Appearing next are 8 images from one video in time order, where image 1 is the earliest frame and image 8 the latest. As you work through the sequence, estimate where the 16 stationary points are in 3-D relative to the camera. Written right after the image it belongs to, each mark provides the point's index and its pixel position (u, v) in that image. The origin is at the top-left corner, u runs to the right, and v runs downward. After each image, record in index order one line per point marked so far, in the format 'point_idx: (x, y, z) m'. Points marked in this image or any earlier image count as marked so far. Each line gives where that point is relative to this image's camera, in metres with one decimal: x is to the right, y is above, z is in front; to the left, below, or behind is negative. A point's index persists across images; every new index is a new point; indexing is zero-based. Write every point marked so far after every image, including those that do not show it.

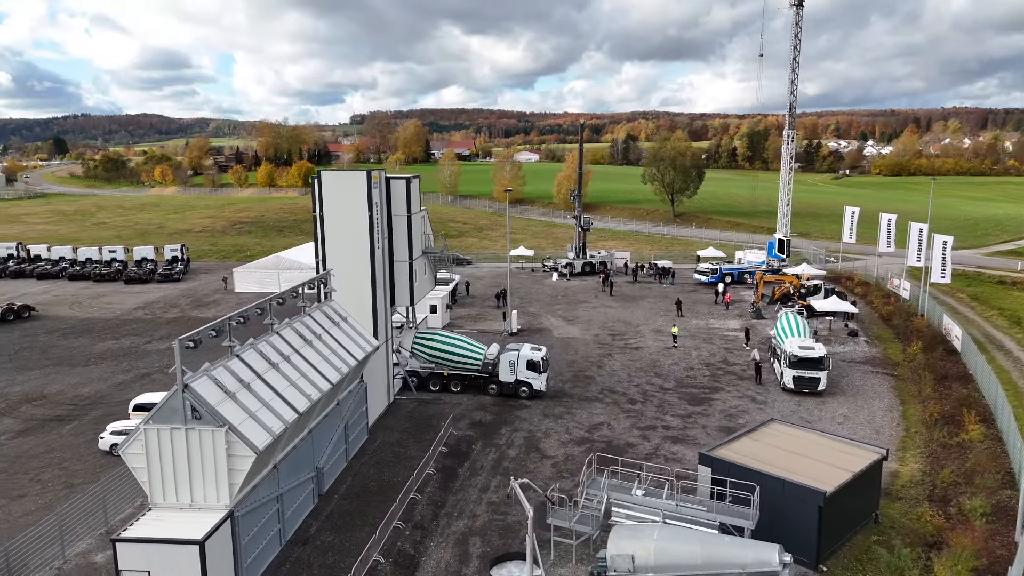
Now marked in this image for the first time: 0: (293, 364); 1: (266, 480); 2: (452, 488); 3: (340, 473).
0: (-5.3, -1.8, +17.2) m
1: (-5.2, -4.0, +15.3) m
2: (-1.6, -5.3, +19.3) m
3: (-4.7, -5.0, +19.8) m
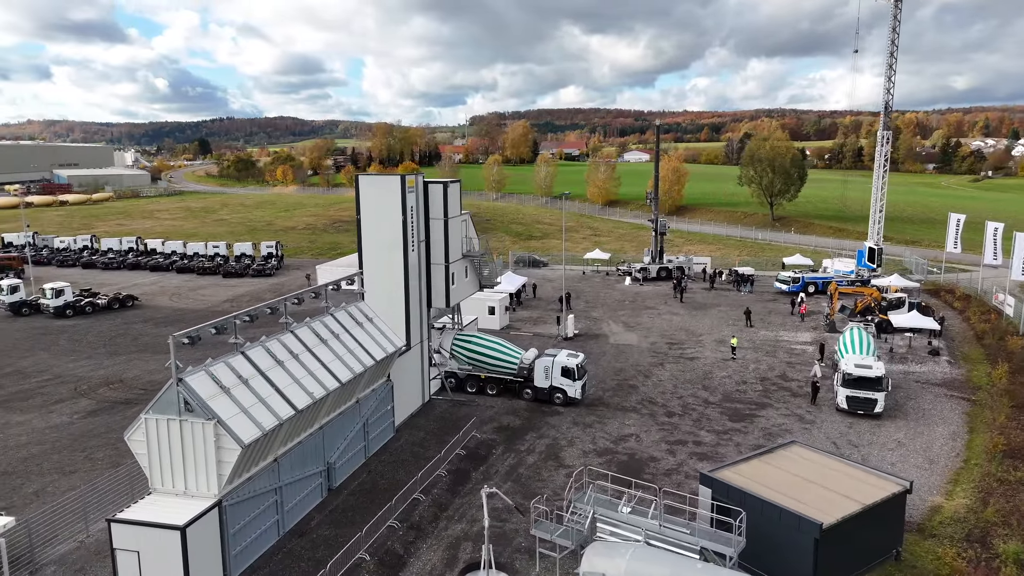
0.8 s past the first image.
0: (-5.3, -1.8, +17.9) m
1: (-5.5, -4.1, +16.1) m
2: (-1.4, -5.4, +19.4) m
3: (-4.4, -5.1, +20.4) m
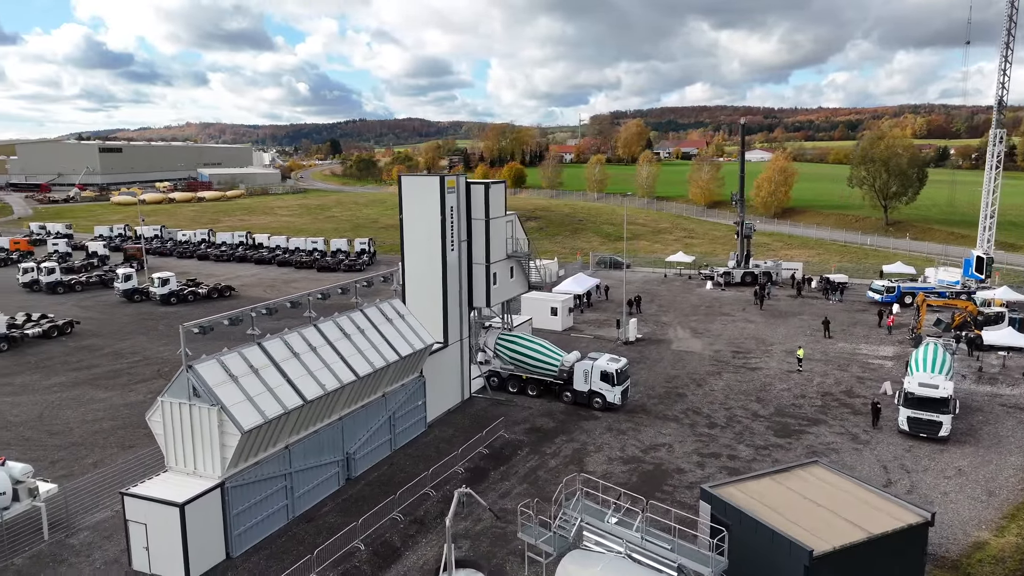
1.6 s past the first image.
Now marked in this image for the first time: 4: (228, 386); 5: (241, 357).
0: (-5.0, -1.7, +18.7) m
1: (-5.6, -4.0, +16.9) m
2: (-1.0, -5.4, +19.6) m
3: (-3.8, -5.0, +21.0) m
4: (-6.2, -2.1, +15.9) m
5: (-6.3, -1.6, +16.8) m
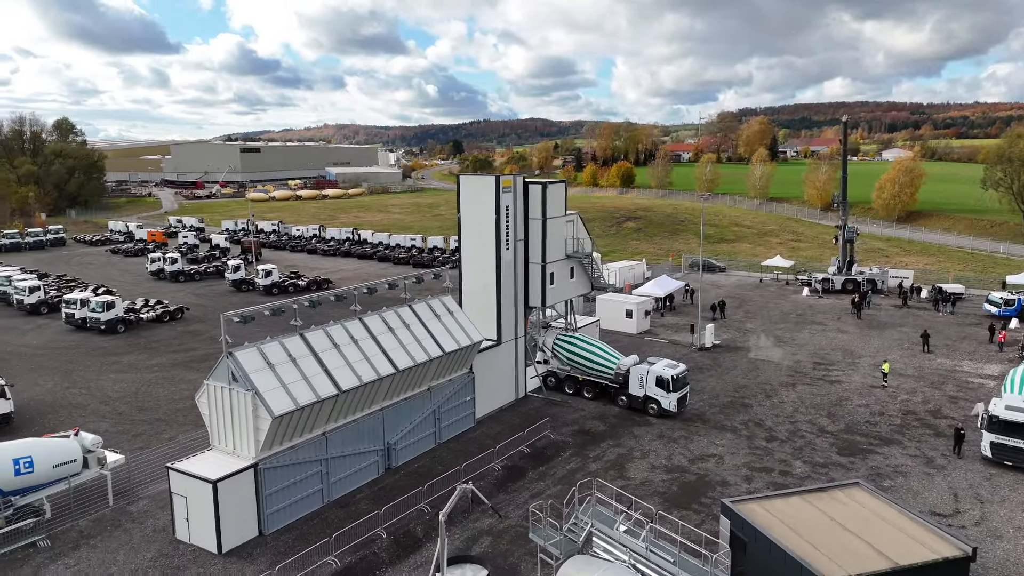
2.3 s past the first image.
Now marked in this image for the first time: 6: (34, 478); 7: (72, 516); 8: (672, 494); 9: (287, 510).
0: (-4.1, -1.6, +19.4) m
1: (-5.0, -3.8, +17.7) m
2: (-0.2, -5.4, +19.7) m
3: (-2.7, -4.9, +21.5) m
4: (-5.7, -2.0, +16.8) m
5: (-5.6, -1.4, +17.7) m
6: (-11.3, -4.5, +17.1) m
7: (-10.6, -5.5, +17.5) m
8: (+4.3, -5.5, +19.5) m
9: (-5.4, -5.3, +17.4) m
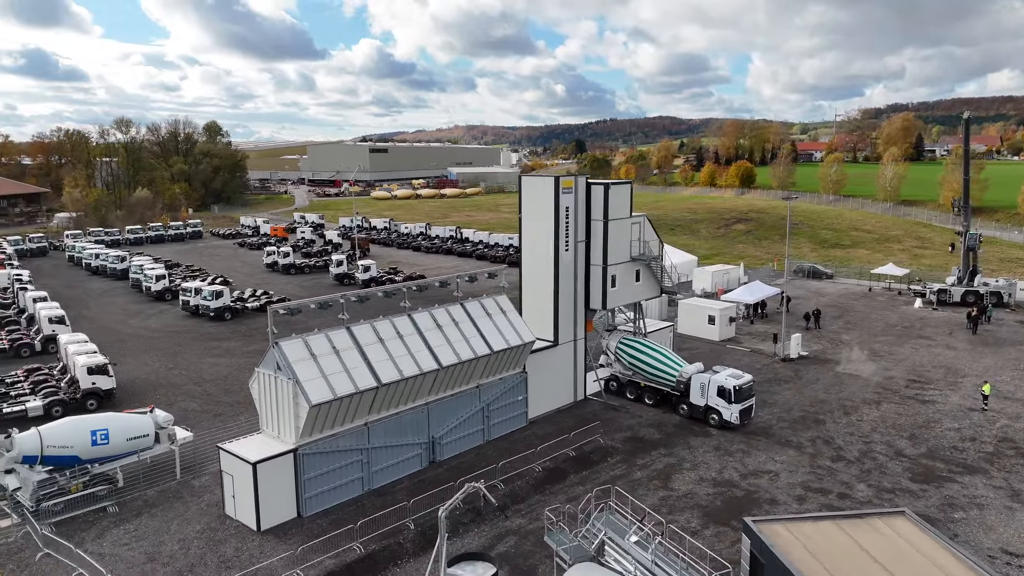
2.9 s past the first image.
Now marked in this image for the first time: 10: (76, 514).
0: (-3.0, -1.5, +20.0) m
1: (-4.2, -3.7, +18.5) m
2: (+0.9, -5.4, +19.6) m
3: (-1.3, -4.8, +21.9) m
4: (-5.0, -1.8, +17.7) m
5: (-4.8, -1.3, +18.6) m
6: (-10.5, -4.2, +19.0) m
7: (-9.8, -5.2, +19.2) m
8: (+5.2, -5.7, +18.7) m
9: (-4.7, -5.2, +18.2) m
10: (-10.6, -5.5, +17.7) m
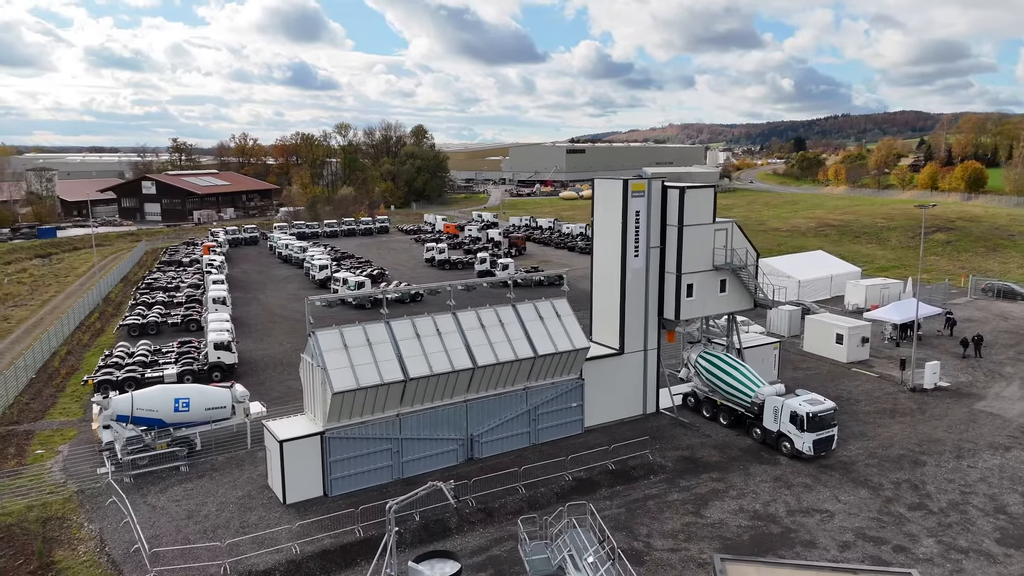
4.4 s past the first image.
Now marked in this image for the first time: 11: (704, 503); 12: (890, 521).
0: (-1.9, -1.5, +20.6) m
1: (-3.6, -3.6, +19.5) m
2: (+1.4, -5.6, +19.3) m
3: (0.0, -4.9, +22.0) m
4: (-4.5, -1.7, +19.0) m
5: (-4.0, -1.2, +19.8) m
6: (-9.6, -3.8, +21.7) m
7: (-8.9, -4.9, +21.7) m
8: (+5.4, -6.0, +17.2) m
9: (-4.2, -5.1, +19.4) m
10: (-10.1, -5.1, +20.5) m
11: (+5.1, -5.6, +19.2) m
12: (+9.4, -5.8, +18.0) m
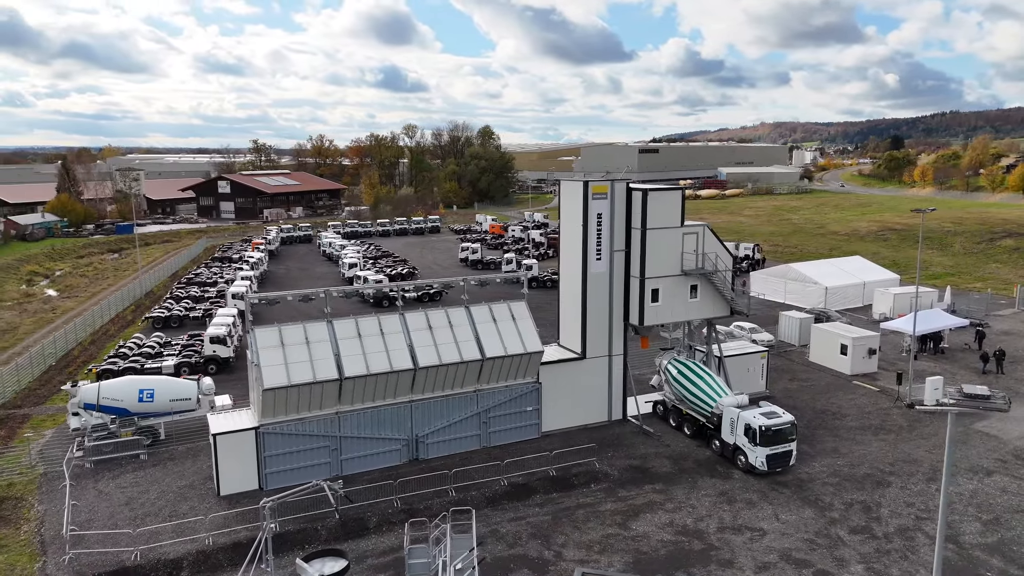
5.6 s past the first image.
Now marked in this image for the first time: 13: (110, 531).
0: (-3.6, -1.5, +20.8) m
1: (-5.4, -3.6, +19.9) m
2: (-0.4, -5.7, +19.1) m
3: (-1.6, -5.0, +22.0) m
4: (-6.3, -1.7, +19.4) m
5: (-5.8, -1.1, +20.1) m
6: (-11.2, -3.7, +22.6) m
7: (-10.5, -4.8, +22.6) m
8: (+3.2, -6.2, +16.7) m
9: (-6.0, -5.0, +19.8) m
10: (-11.8, -5.0, +21.6) m
11: (+3.2, -5.8, +18.6) m
12: (+7.3, -6.0, +17.0) m
13: (-9.5, -5.8, +17.3) m
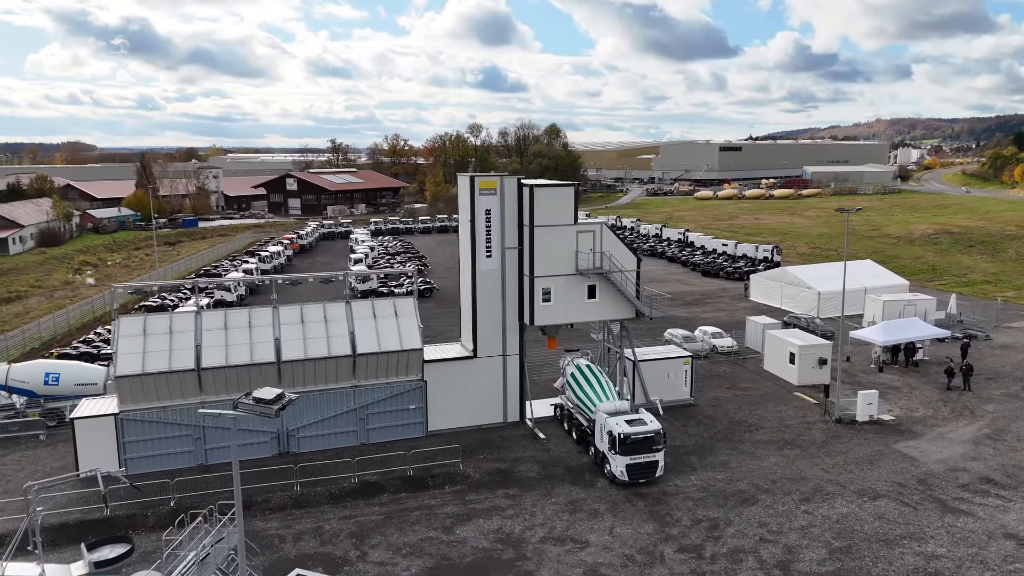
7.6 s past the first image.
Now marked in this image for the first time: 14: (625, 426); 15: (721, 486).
0: (-7.4, -1.3, +21.1) m
1: (-9.4, -3.4, +20.4) m
2: (-4.6, -5.6, +19.0) m
3: (-5.4, -4.8, +22.0) m
4: (-10.3, -1.4, +20.0) m
5: (-9.7, -0.9, +20.7) m
6: (-14.8, -3.3, +23.8) m
7: (-14.1, -4.4, +23.7) m
8: (-1.2, -6.1, +16.2) m
9: (-10.1, -4.8, +20.4) m
10: (-15.6, -4.6, +22.8) m
11: (-1.1, -5.7, +18.1) m
12: (+2.9, -6.1, +16.1) m
13: (-13.8, -5.5, +18.3) m
14: (+3.1, -3.7, +19.5) m
15: (+5.9, -5.4, +19.8) m
